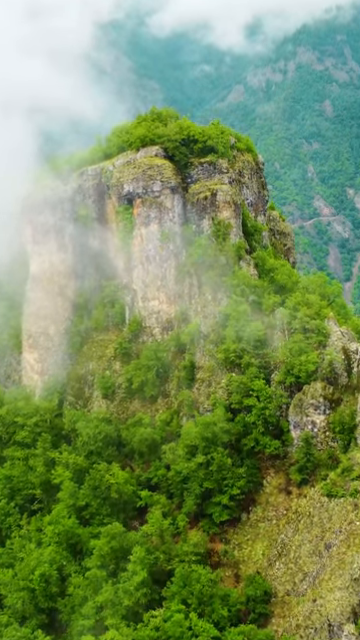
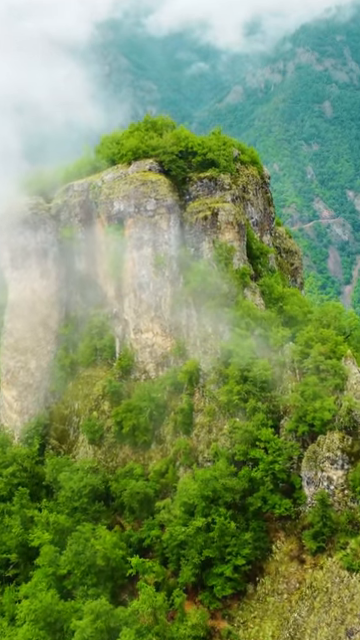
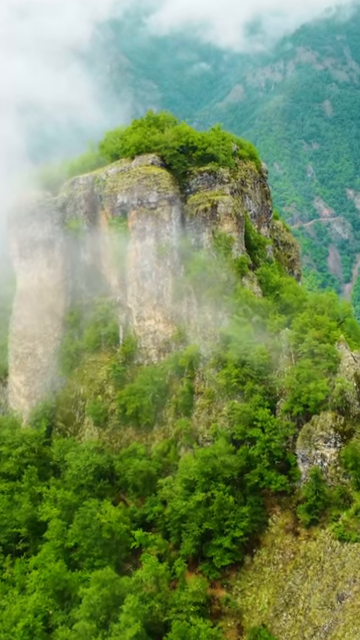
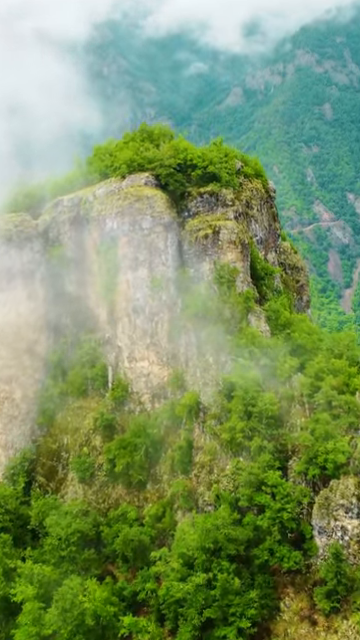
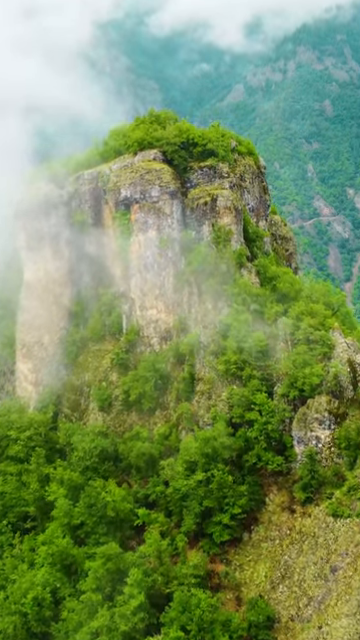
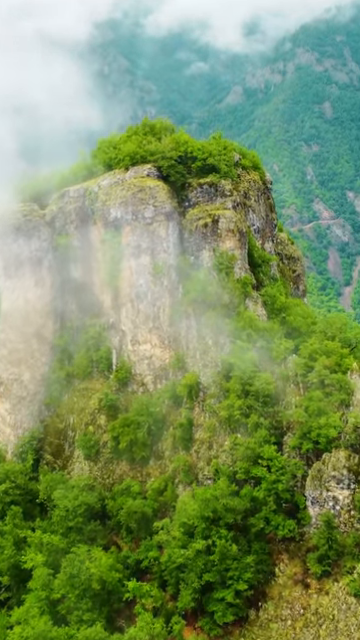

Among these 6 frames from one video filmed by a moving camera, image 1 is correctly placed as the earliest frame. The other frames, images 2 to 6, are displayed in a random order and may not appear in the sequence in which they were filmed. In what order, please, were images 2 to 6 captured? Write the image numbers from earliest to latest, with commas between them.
5, 3, 2, 6, 4
